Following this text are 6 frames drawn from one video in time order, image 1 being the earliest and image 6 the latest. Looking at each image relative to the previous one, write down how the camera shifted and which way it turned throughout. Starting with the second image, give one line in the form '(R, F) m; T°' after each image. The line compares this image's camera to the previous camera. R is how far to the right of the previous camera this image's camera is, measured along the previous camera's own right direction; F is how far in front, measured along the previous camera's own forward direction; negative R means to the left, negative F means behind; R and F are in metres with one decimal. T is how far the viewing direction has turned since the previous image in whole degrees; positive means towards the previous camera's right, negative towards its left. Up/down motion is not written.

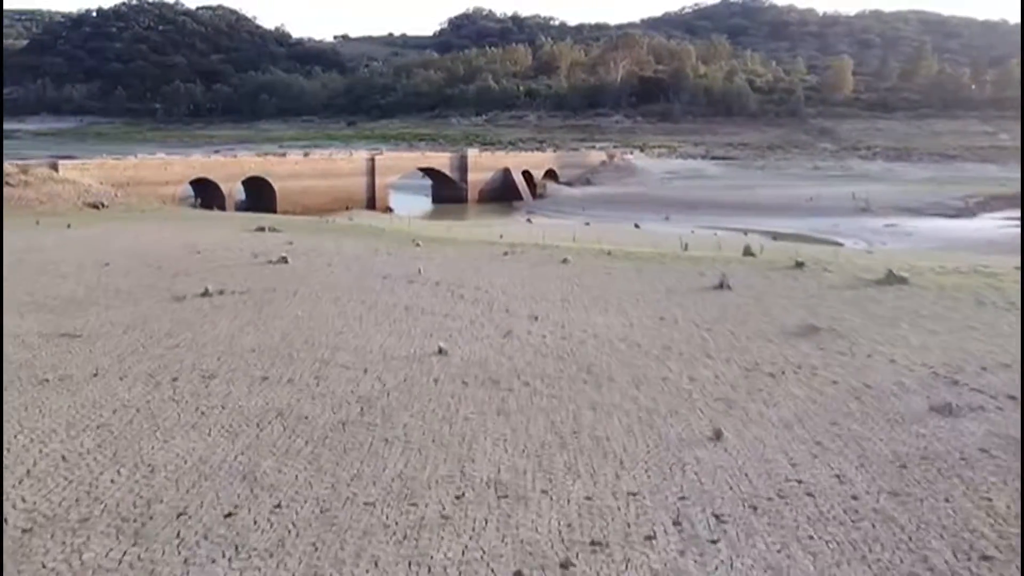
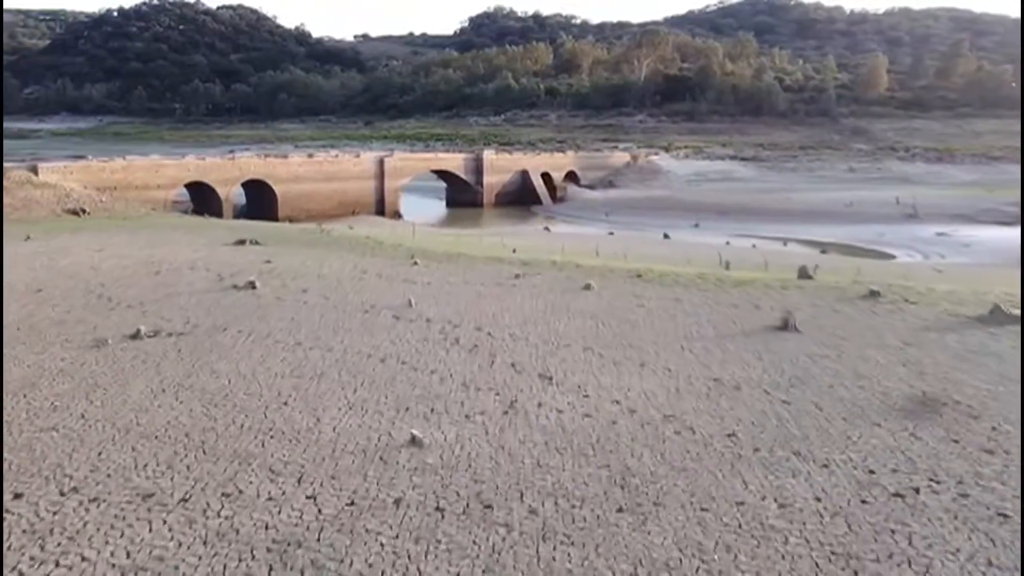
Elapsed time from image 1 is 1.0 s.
(+0.2, +3.4) m; -1°
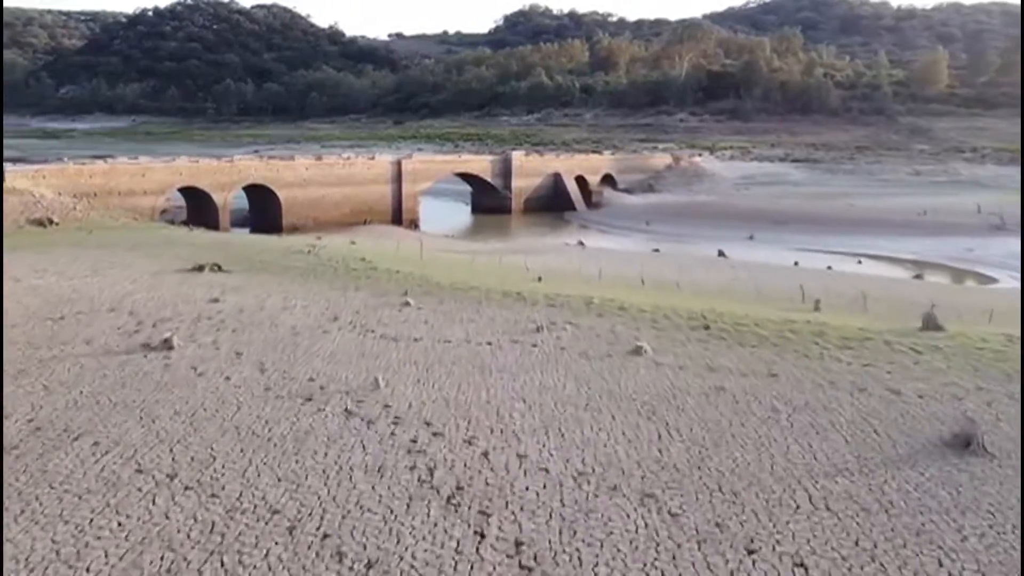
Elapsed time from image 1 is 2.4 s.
(+0.2, +4.9) m; -2°
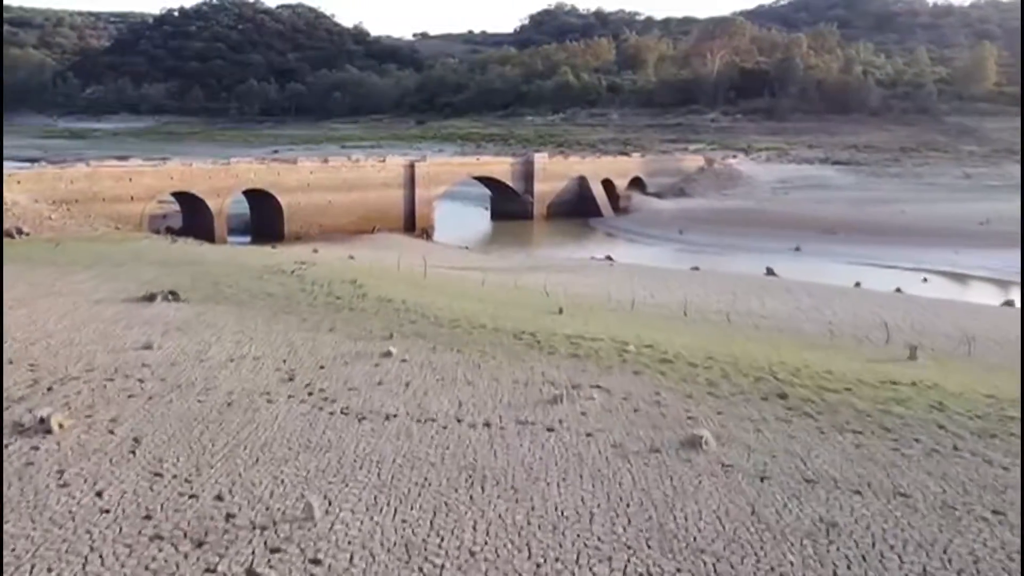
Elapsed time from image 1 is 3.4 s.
(+0.2, +3.4) m; -2°
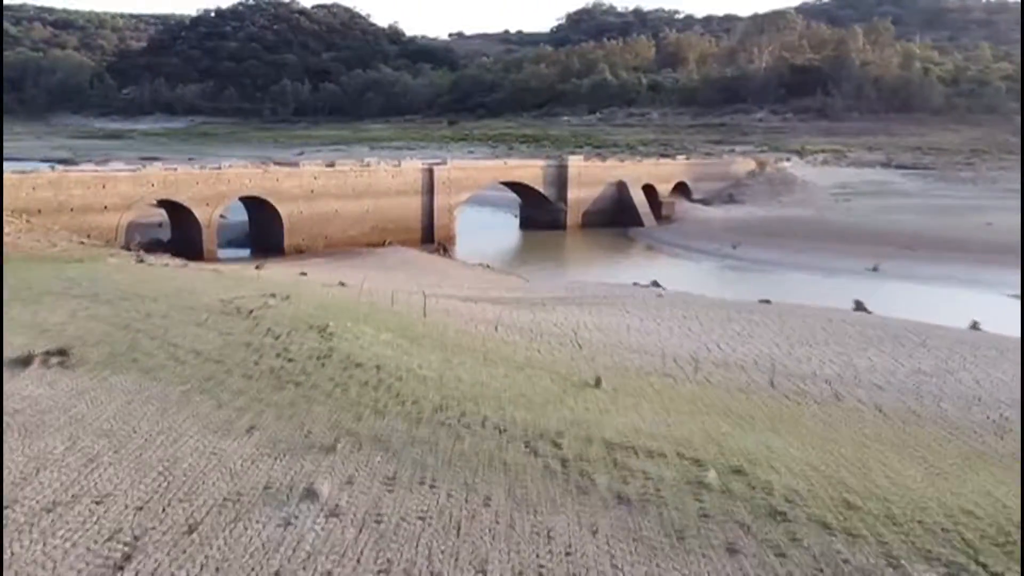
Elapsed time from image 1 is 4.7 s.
(+0.2, +4.7) m; -3°
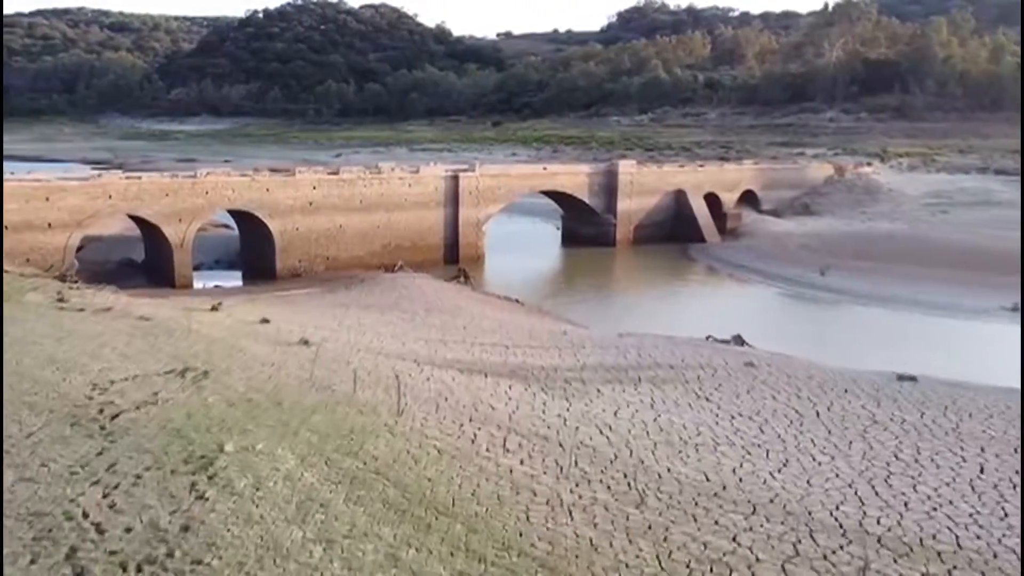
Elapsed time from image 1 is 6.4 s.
(+0.3, +6.1) m; -3°
